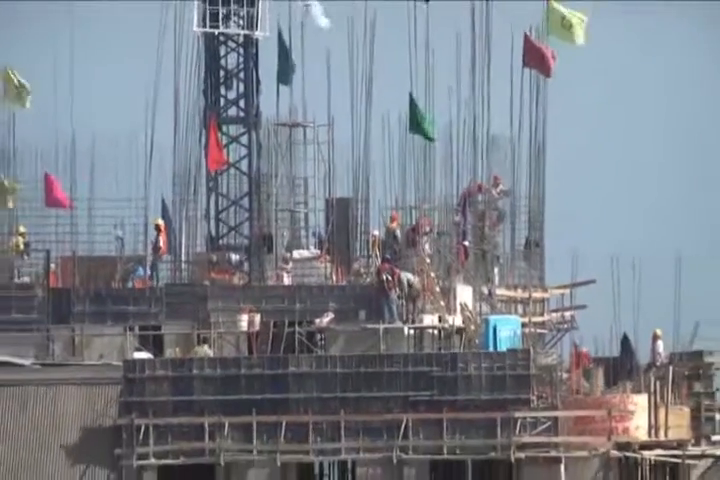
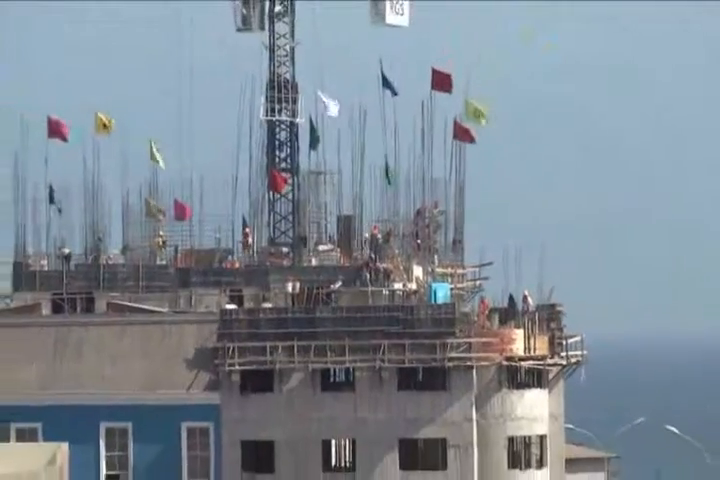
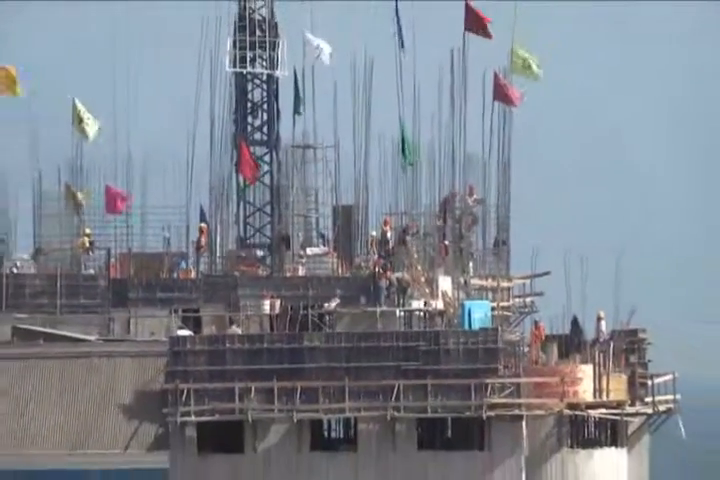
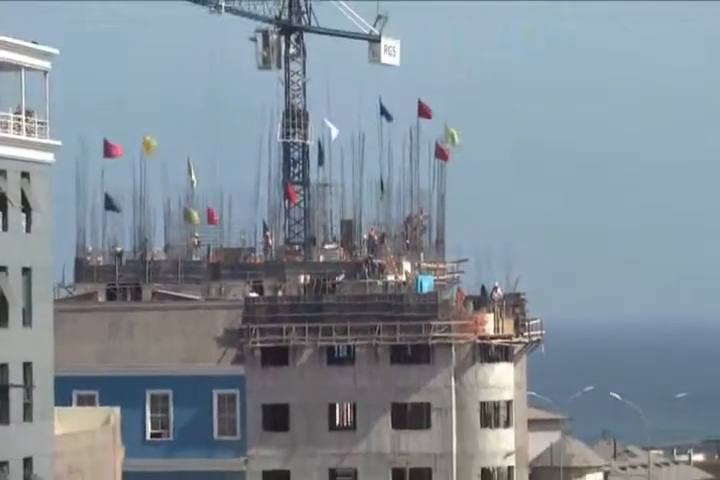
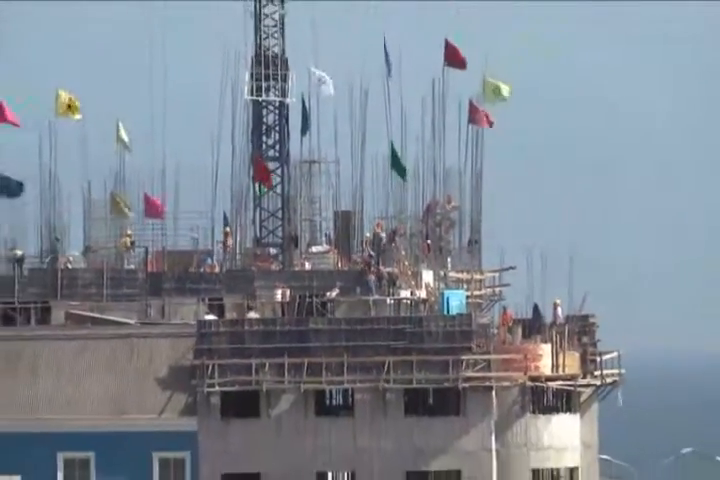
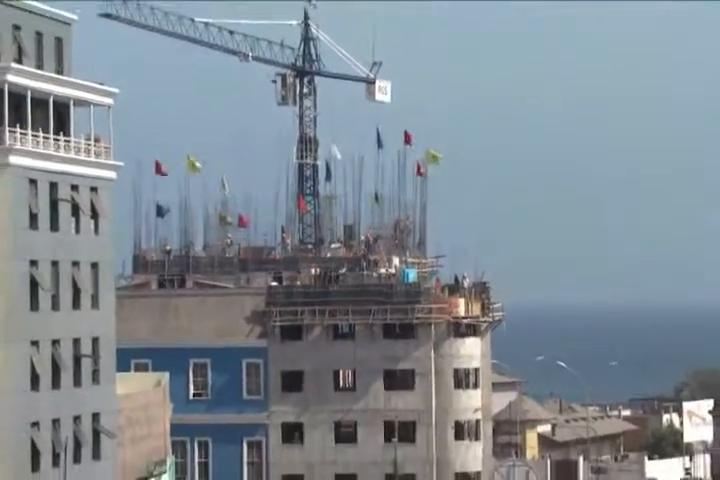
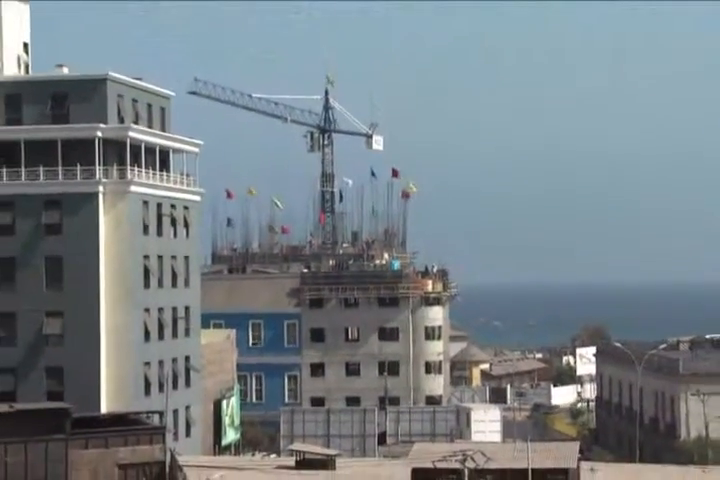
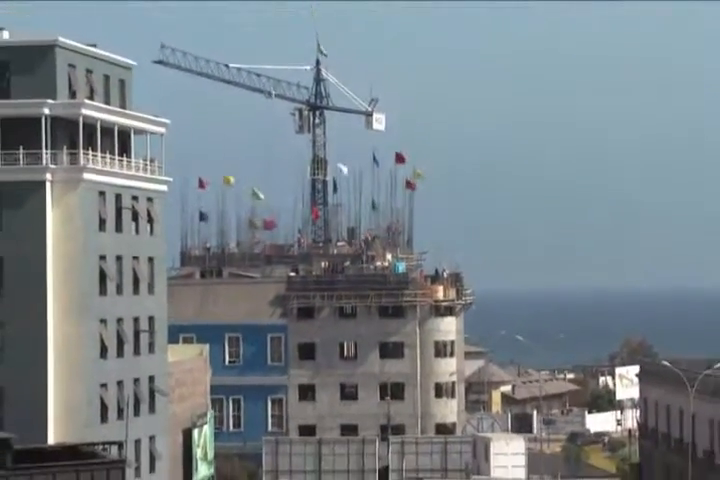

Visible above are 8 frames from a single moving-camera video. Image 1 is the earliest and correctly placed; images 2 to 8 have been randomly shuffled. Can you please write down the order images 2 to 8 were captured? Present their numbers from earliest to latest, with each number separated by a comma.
3, 5, 2, 4, 6, 8, 7
